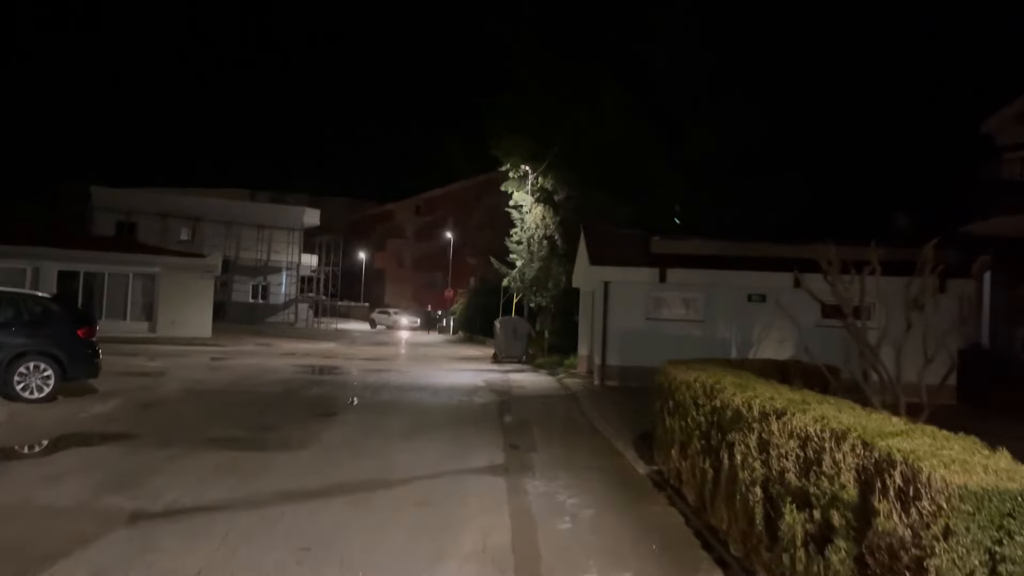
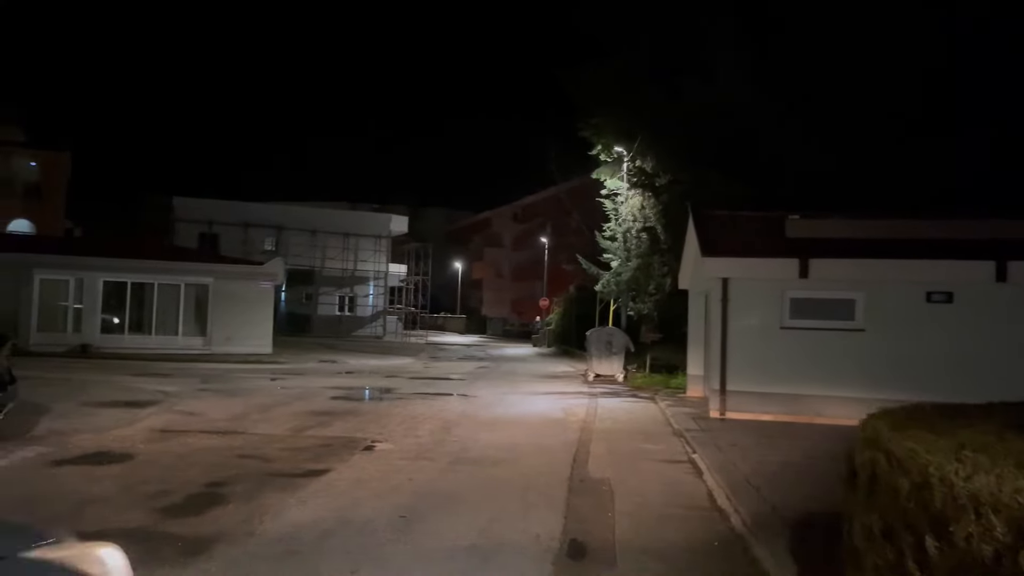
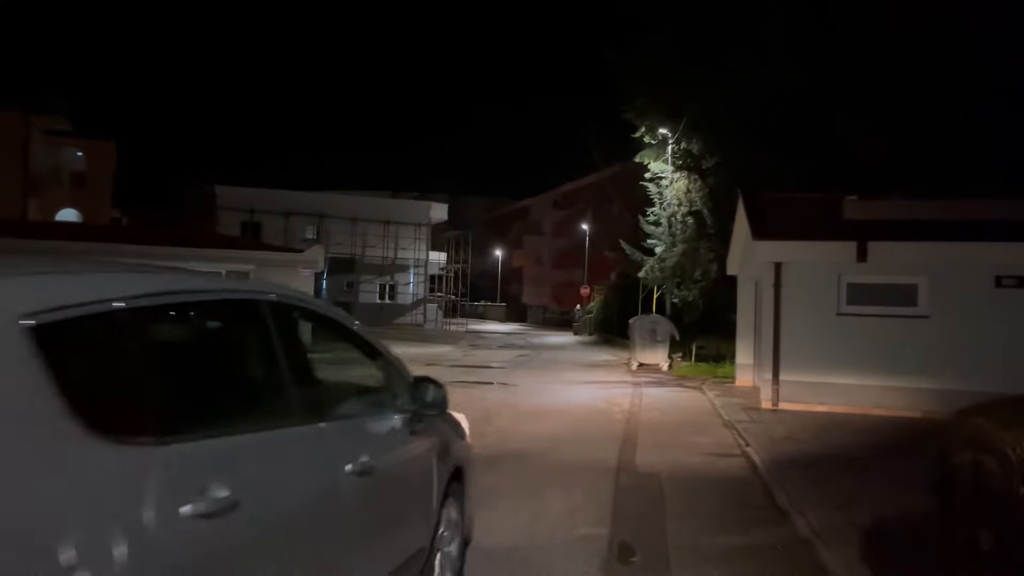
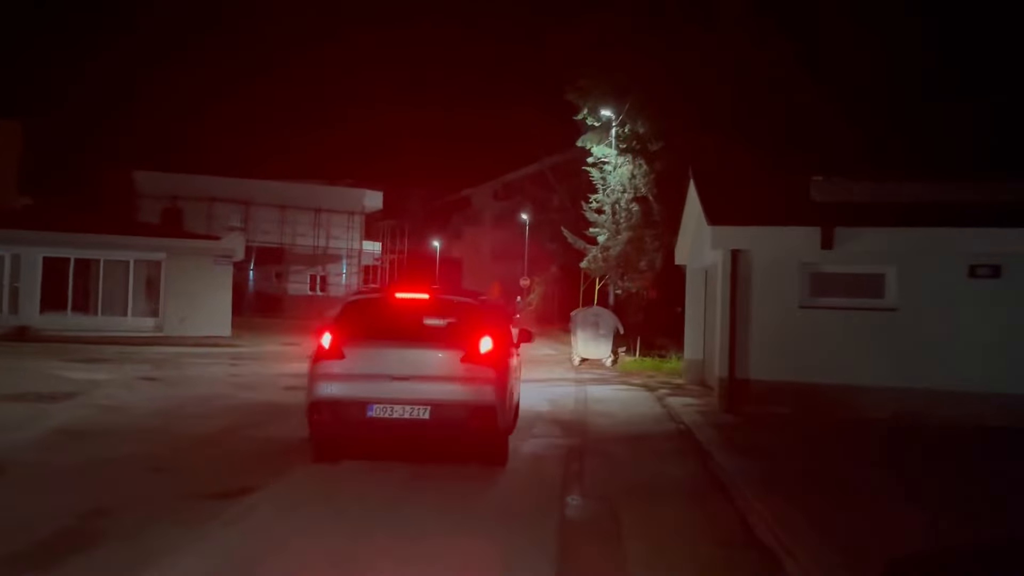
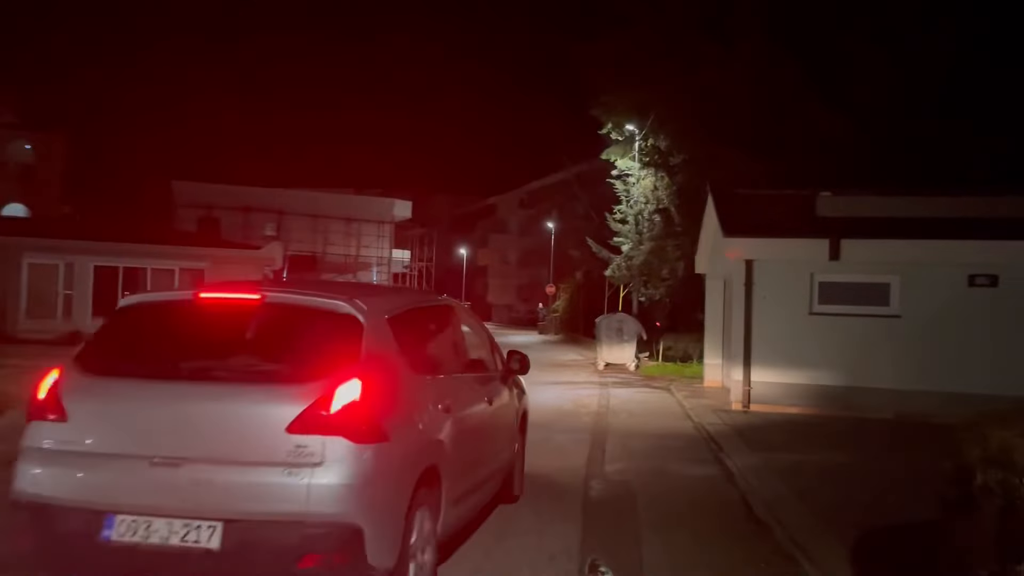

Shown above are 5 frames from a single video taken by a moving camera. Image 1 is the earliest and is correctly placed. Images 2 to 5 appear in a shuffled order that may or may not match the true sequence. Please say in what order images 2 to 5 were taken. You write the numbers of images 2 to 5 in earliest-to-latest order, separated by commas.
2, 3, 5, 4
